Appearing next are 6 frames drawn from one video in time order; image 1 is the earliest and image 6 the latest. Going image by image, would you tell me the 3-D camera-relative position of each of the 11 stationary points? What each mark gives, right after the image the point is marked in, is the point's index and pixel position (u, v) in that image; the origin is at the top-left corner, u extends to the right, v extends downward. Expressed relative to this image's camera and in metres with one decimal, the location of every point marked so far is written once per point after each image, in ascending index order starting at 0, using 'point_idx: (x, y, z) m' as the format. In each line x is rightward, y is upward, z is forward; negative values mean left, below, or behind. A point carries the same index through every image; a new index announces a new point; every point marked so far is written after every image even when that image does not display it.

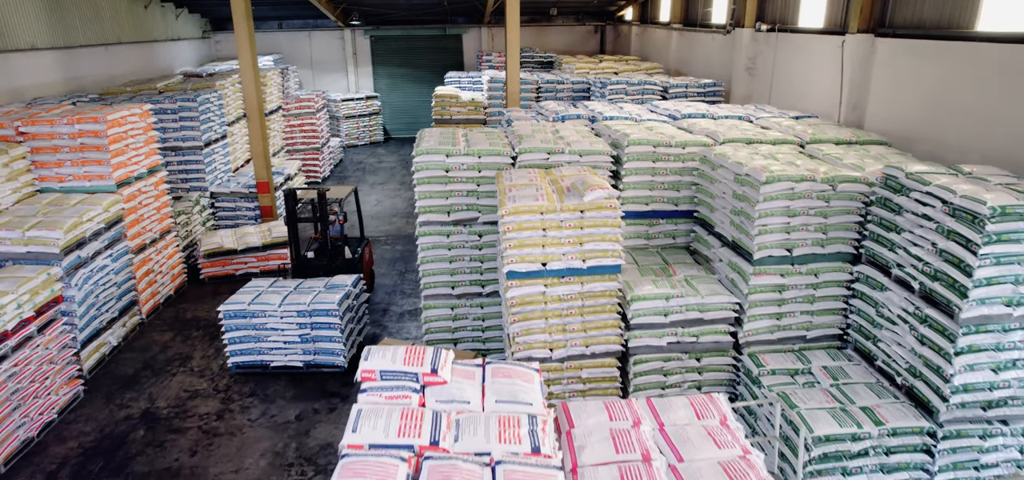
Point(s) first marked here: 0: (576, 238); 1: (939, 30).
0: (+0.5, 0.0, +6.9) m
1: (+4.5, +2.2, +8.6) m
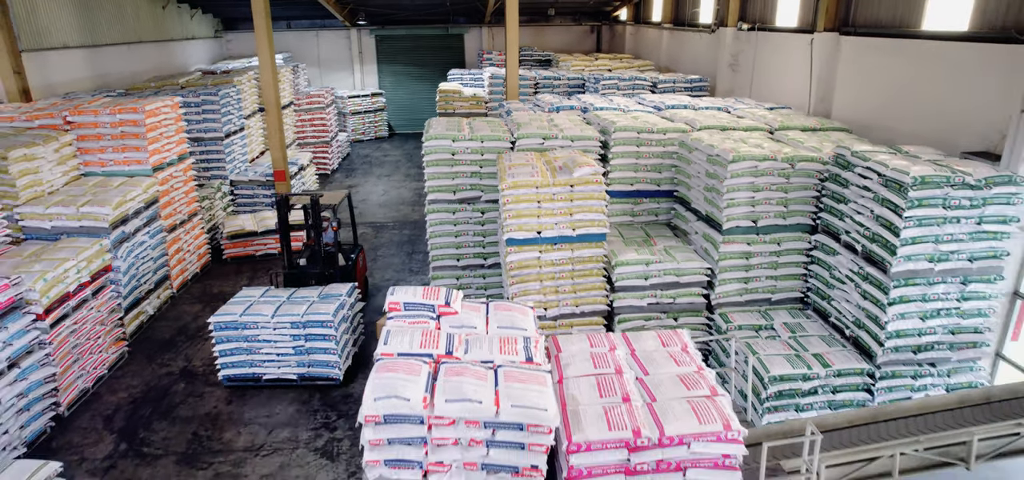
0: (+0.5, +0.3, +7.9) m
1: (+4.5, +2.5, +9.6) m
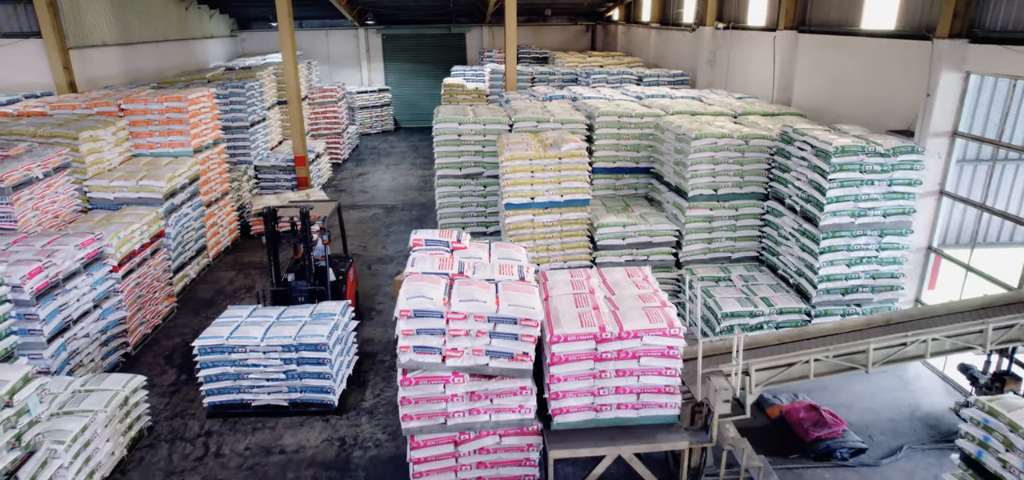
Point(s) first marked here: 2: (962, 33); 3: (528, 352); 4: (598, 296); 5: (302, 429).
0: (+0.5, +0.7, +9.4) m
1: (+4.5, +2.9, +11.1) m
2: (+4.5, +2.1, +8.1) m
3: (+0.1, -0.8, +5.9) m
4: (+0.7, -0.5, +6.5) m
5: (-2.0, -1.8, +7.9) m
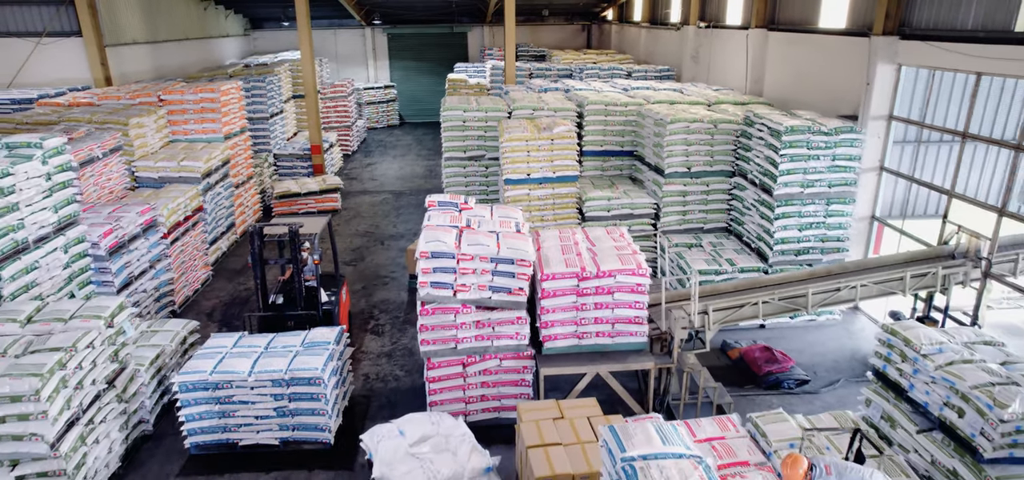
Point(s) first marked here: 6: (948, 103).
0: (+0.5, +1.1, +10.8) m
1: (+4.4, +3.3, +12.5) m
2: (+4.5, +2.4, +9.5) m
3: (+0.1, -0.4, +7.3) m
4: (+0.7, -0.1, +7.9) m
5: (-2.1, -1.4, +9.3) m
6: (+4.8, +1.5, +8.9) m
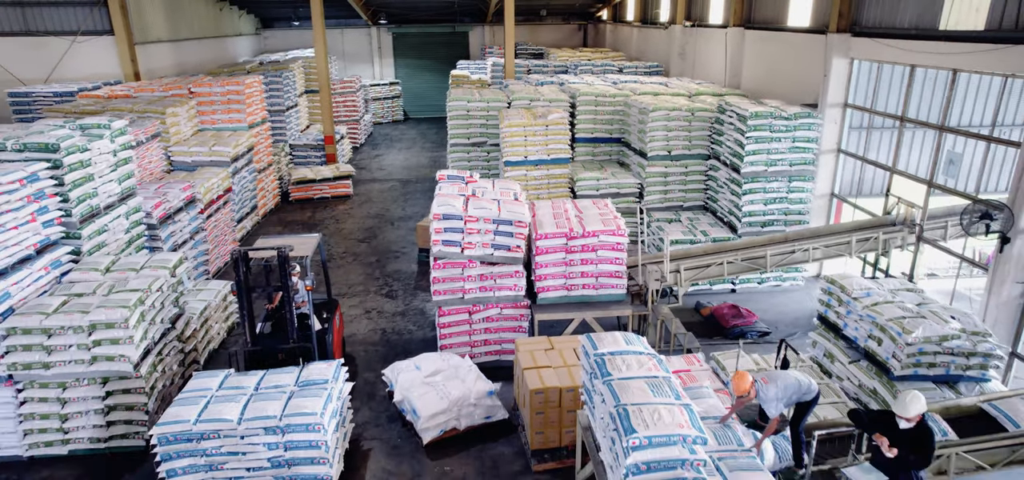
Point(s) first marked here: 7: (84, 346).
0: (+0.5, +1.5, +12.1) m
1: (+4.4, +3.7, +13.8) m
2: (+4.5, +2.8, +10.8) m
3: (+0.1, -0.1, +8.6) m
4: (+0.7, +0.3, +9.2) m
5: (-2.1, -1.1, +10.6) m
6: (+4.8, +1.9, +10.2) m
7: (-3.7, -0.9, +7.0) m
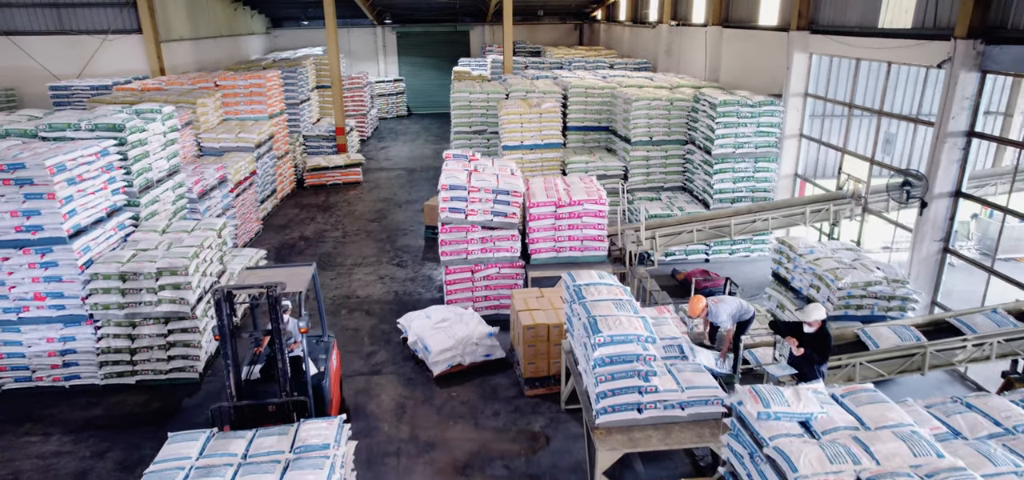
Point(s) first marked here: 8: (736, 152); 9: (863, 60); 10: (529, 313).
0: (+0.4, +1.9, +13.5) m
1: (+4.4, +4.1, +15.2) m
2: (+4.4, +3.2, +12.2) m
3: (0.0, +0.3, +10.0) m
4: (+0.6, +0.7, +10.6) m
5: (-2.1, -0.7, +12.0) m
6: (+4.7, +2.3, +11.6) m
7: (-3.7, -0.5, +8.4) m
8: (+3.4, +1.3, +12.4) m
9: (+4.7, +2.4, +10.9) m
10: (+0.2, -0.8, +8.6) m
